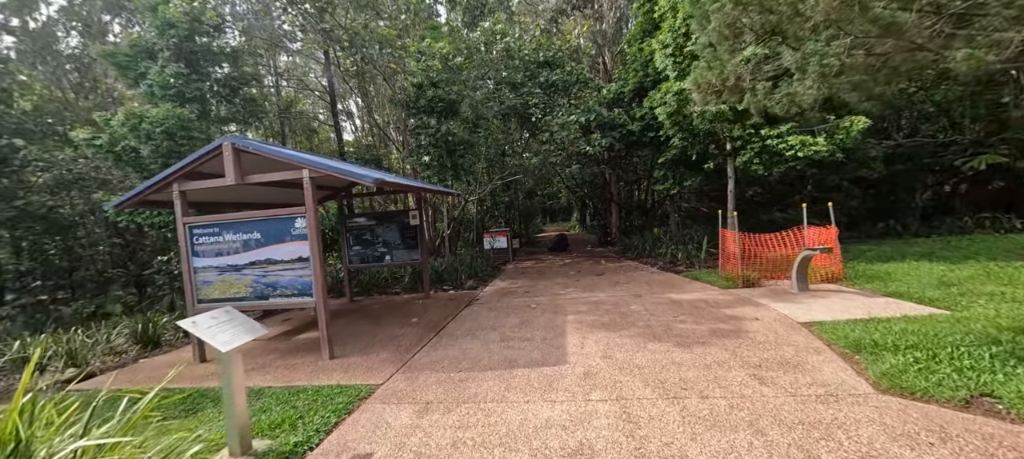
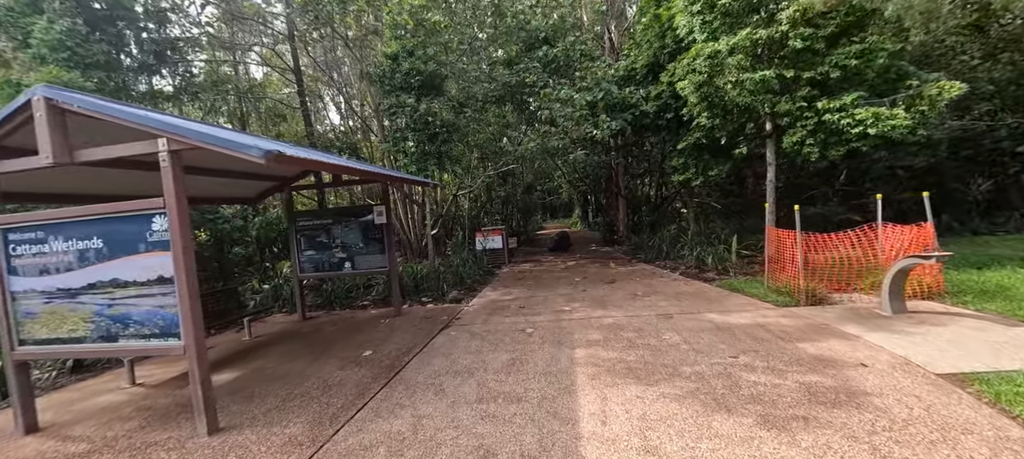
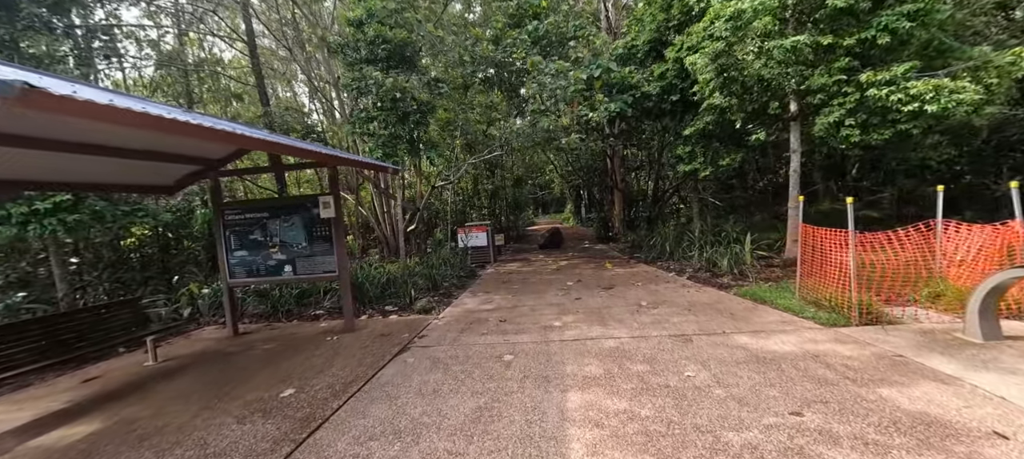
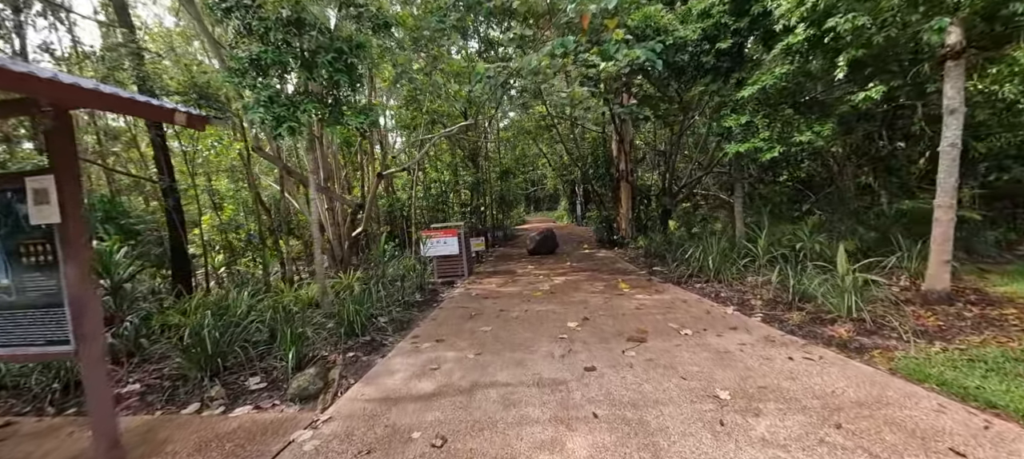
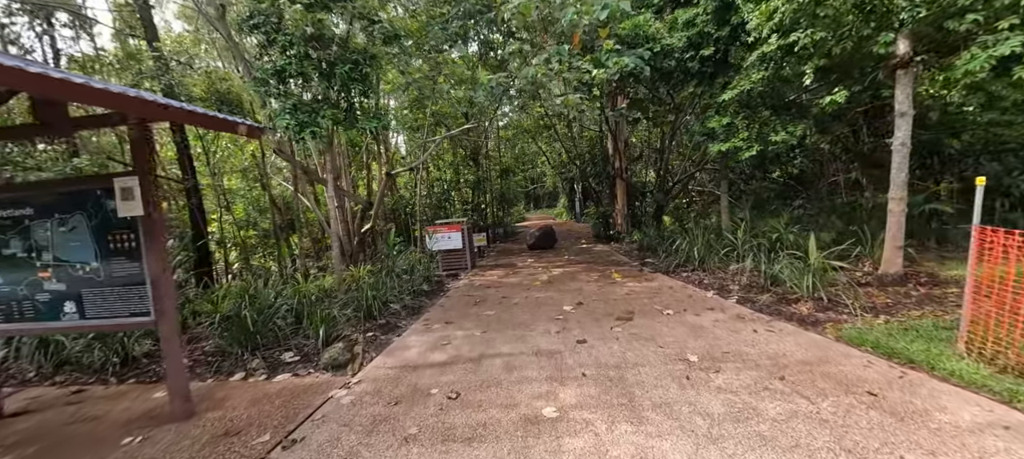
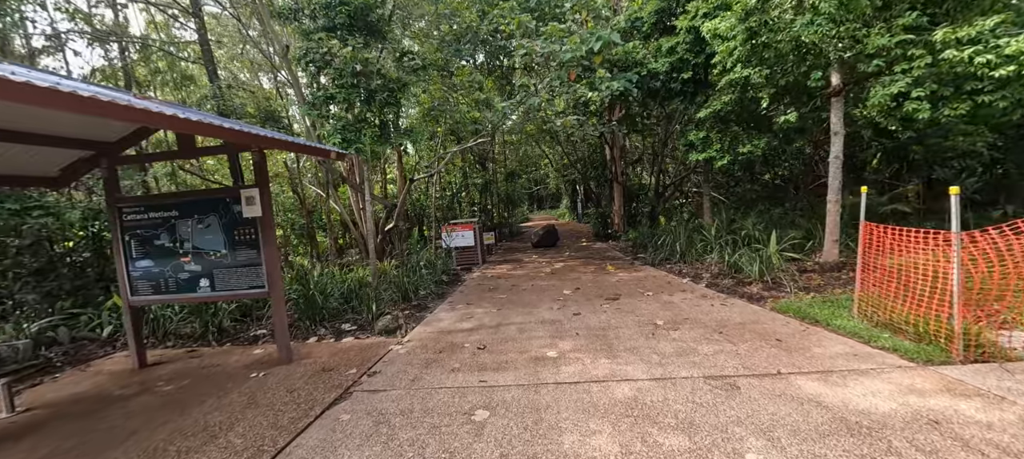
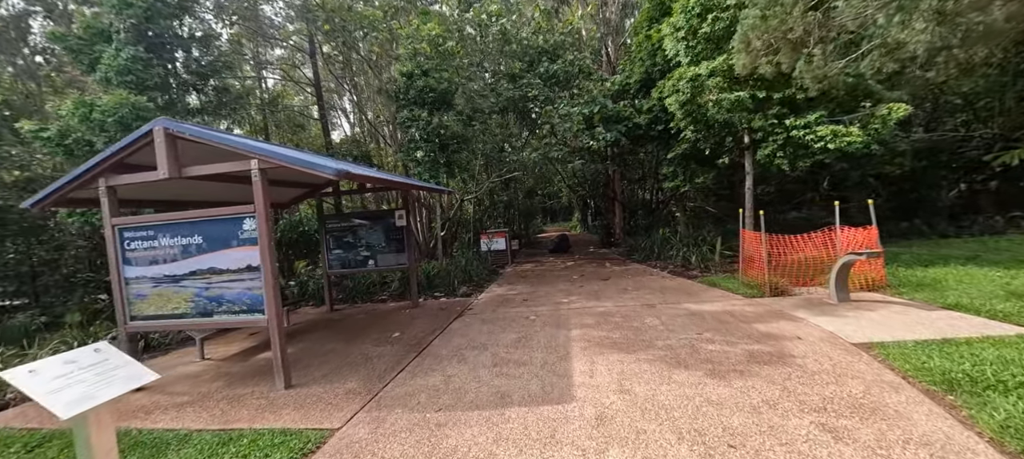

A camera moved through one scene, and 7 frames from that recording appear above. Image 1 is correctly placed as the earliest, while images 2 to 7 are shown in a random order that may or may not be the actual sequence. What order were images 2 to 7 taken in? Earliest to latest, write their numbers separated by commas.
7, 2, 3, 6, 5, 4
